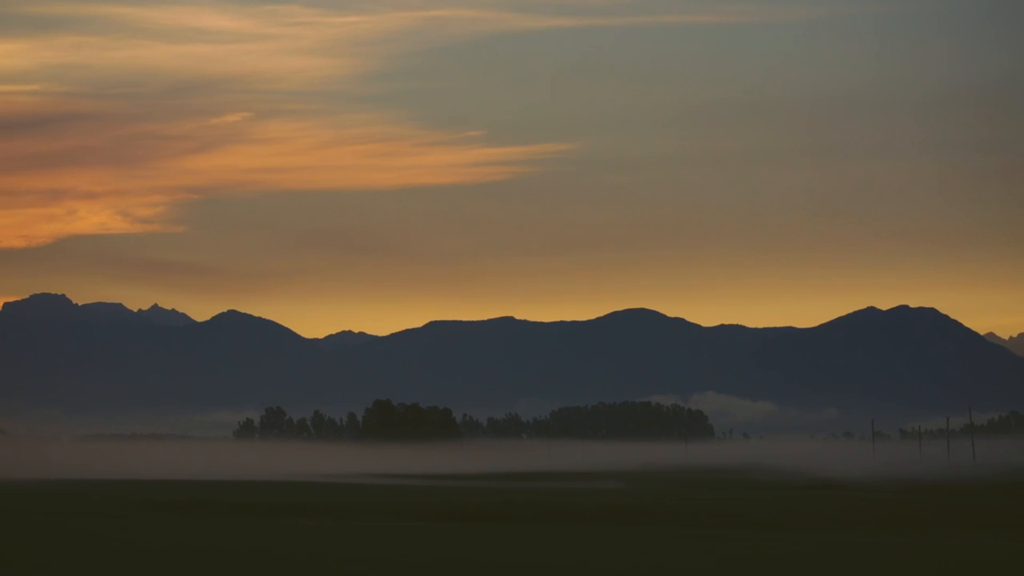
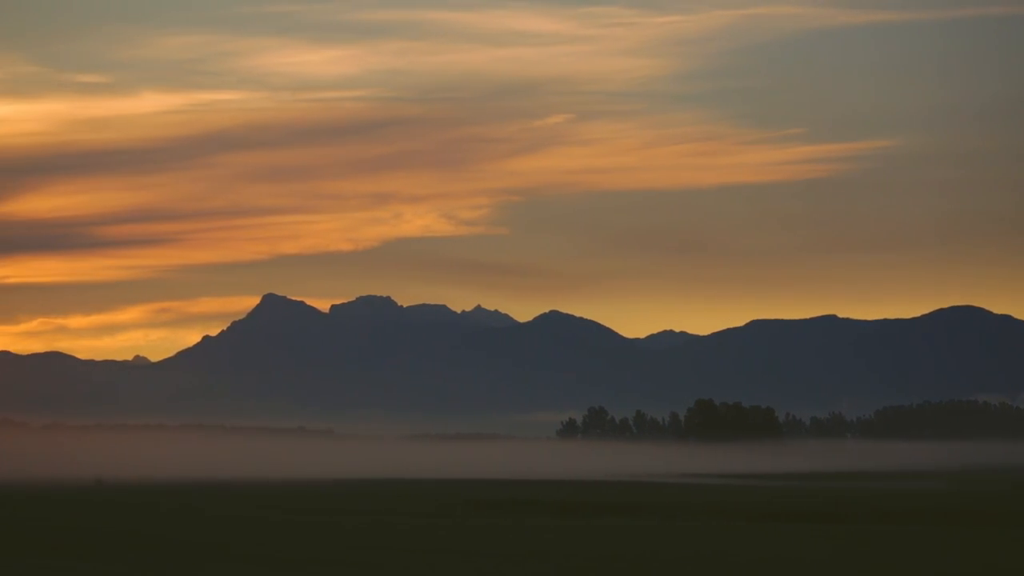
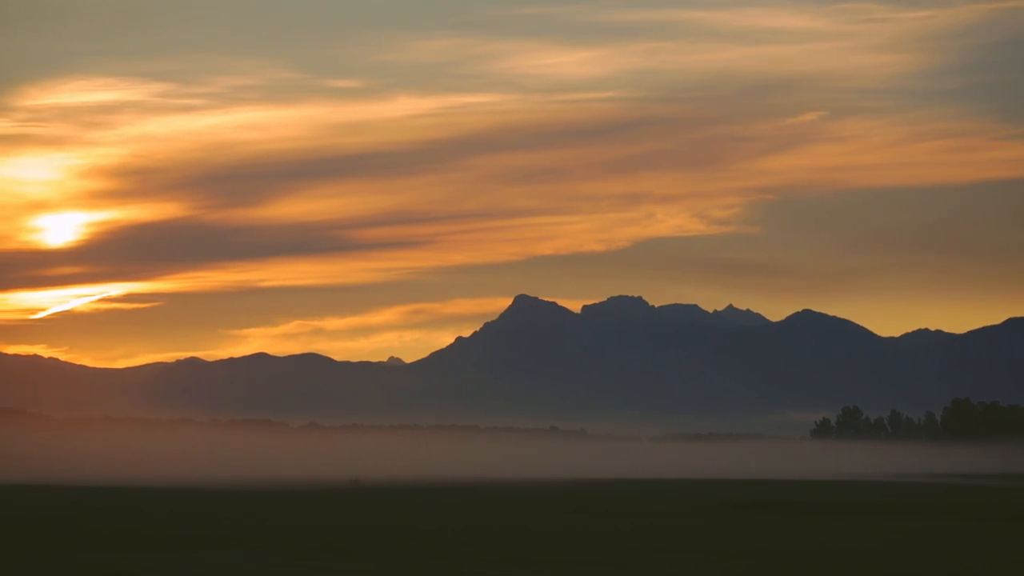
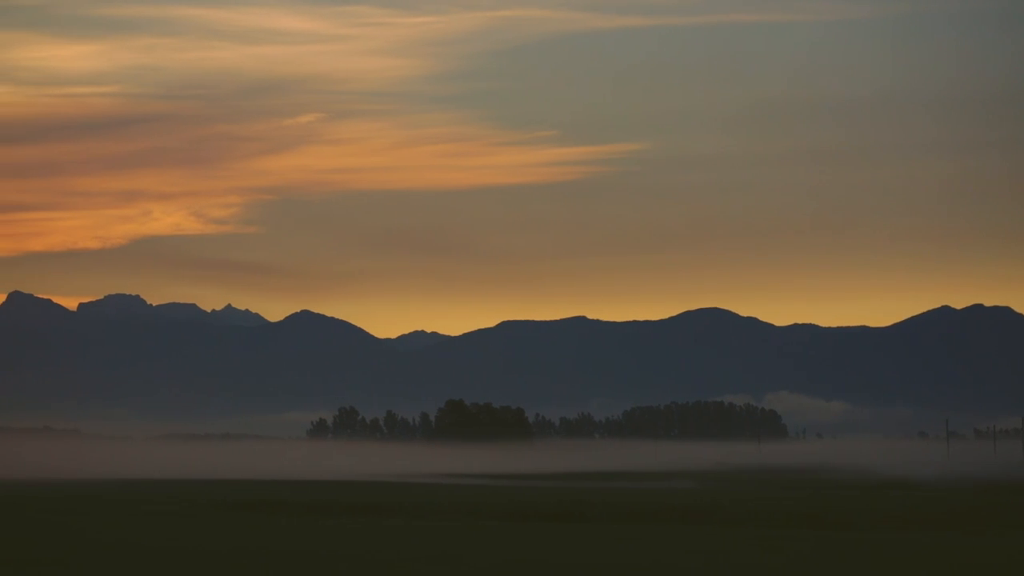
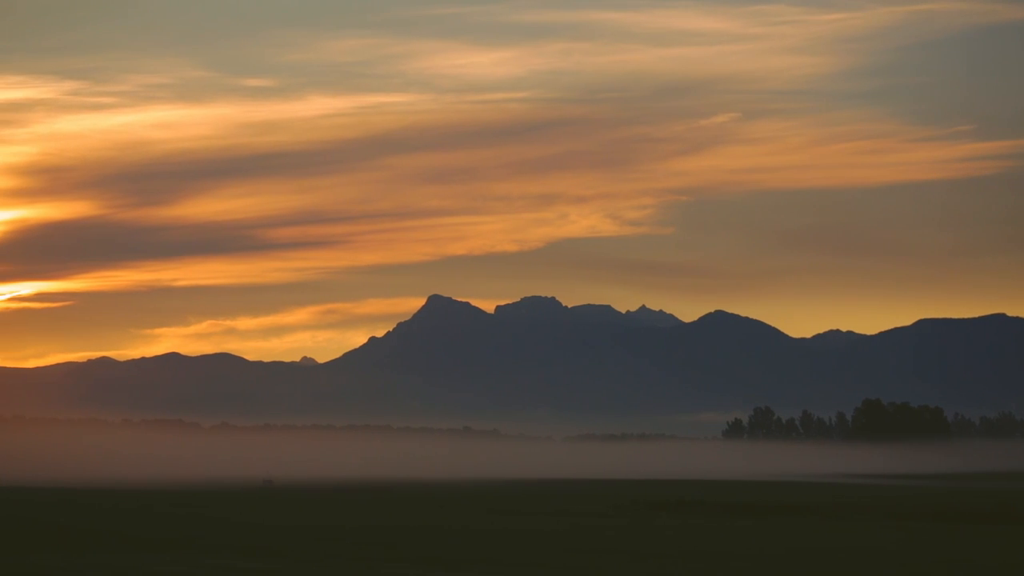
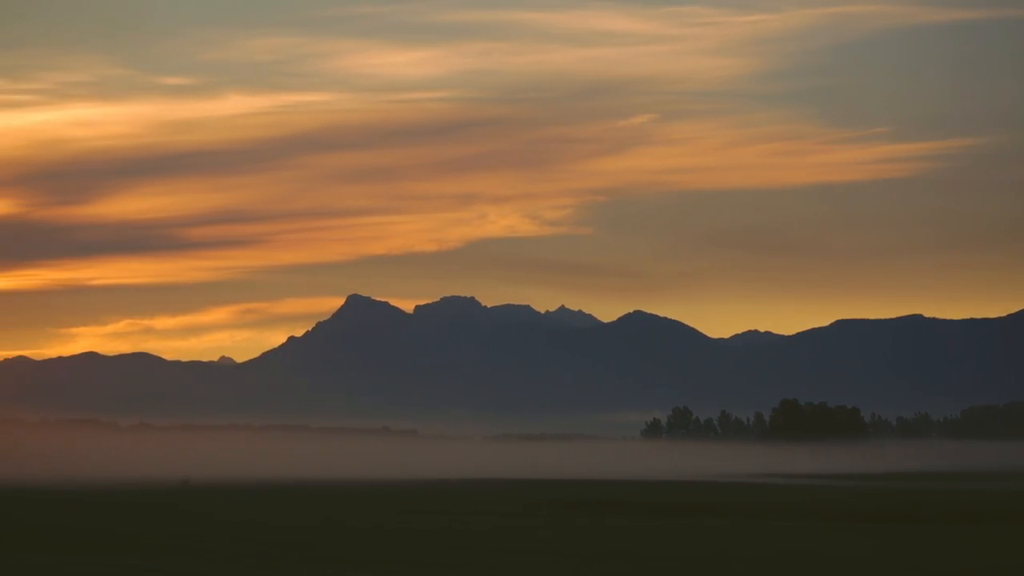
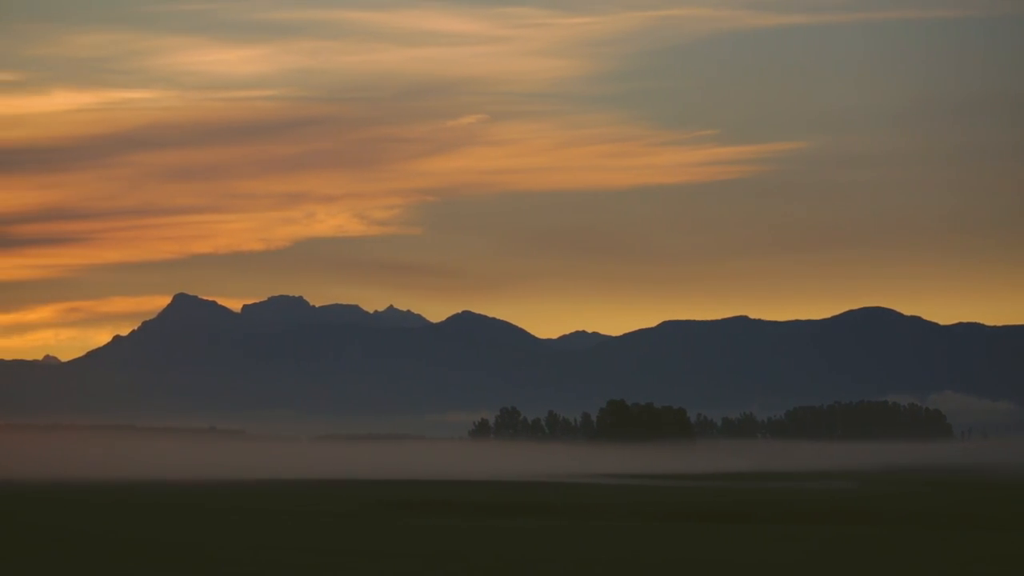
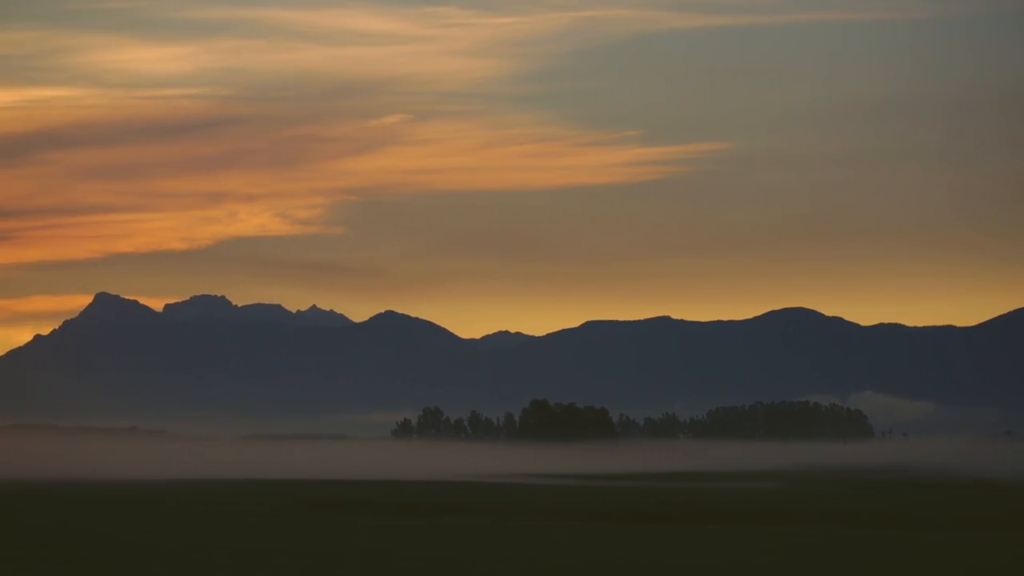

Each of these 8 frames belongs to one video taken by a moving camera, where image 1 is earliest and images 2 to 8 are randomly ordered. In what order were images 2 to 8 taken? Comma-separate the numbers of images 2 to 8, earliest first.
4, 8, 7, 2, 6, 5, 3
